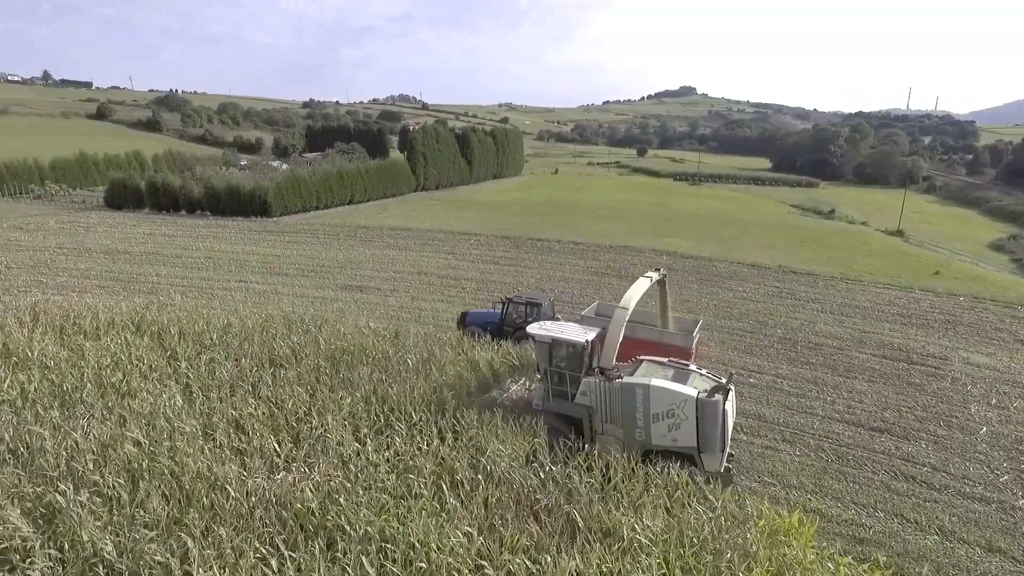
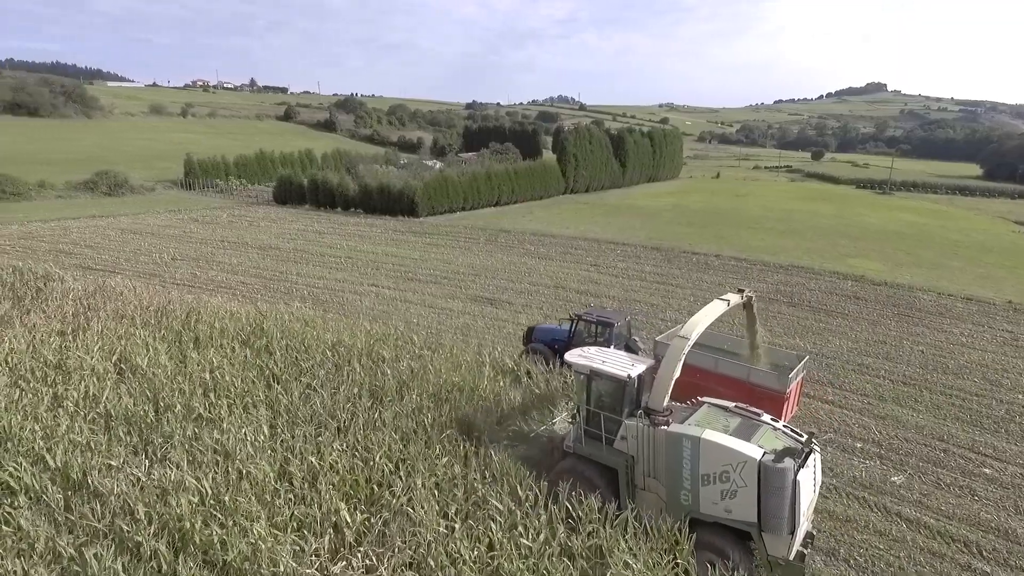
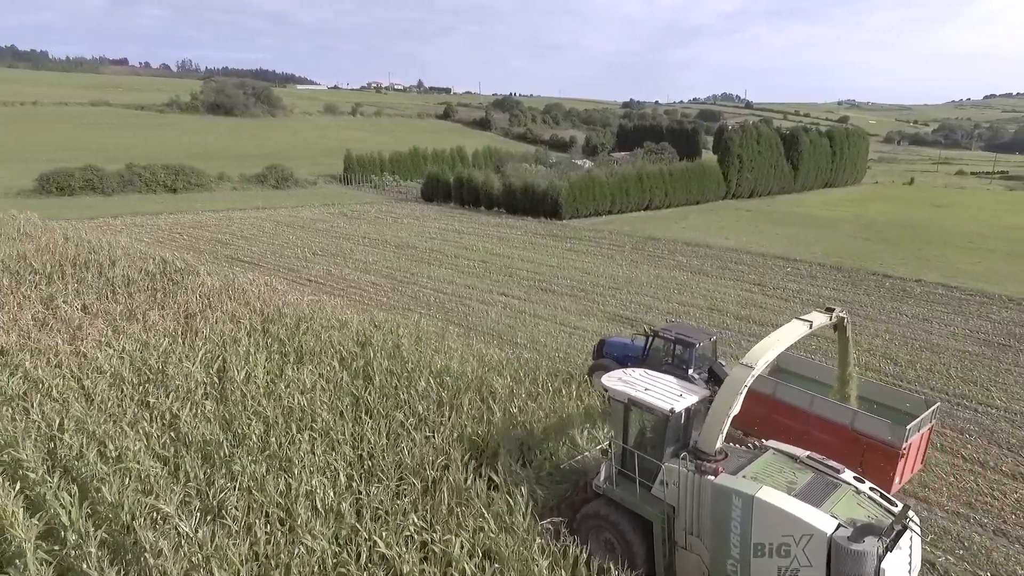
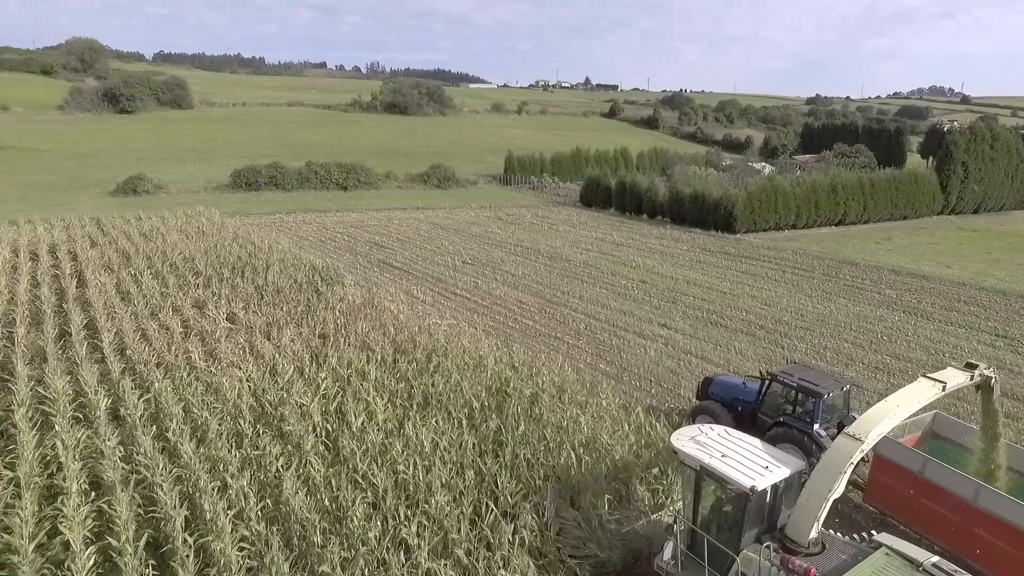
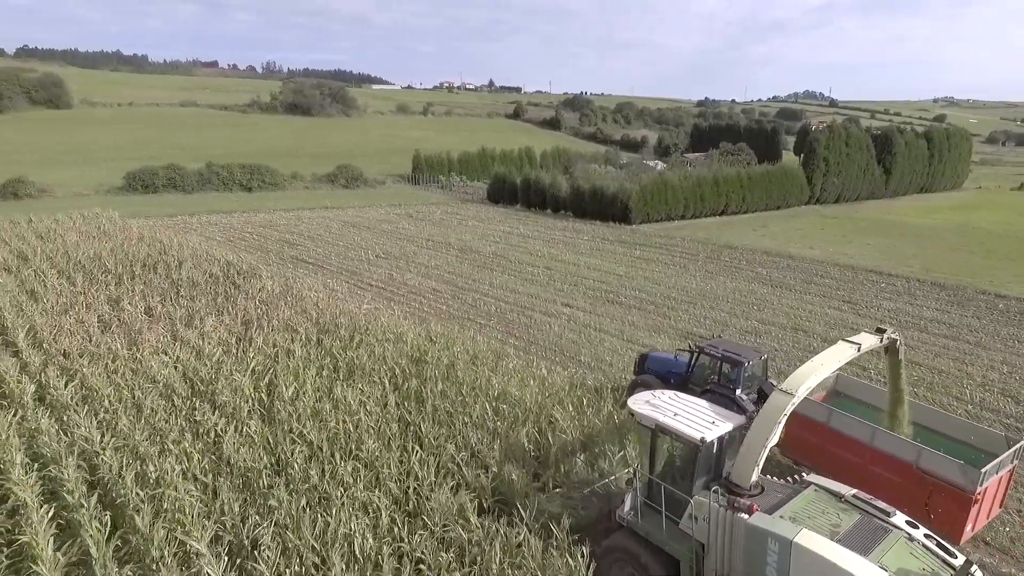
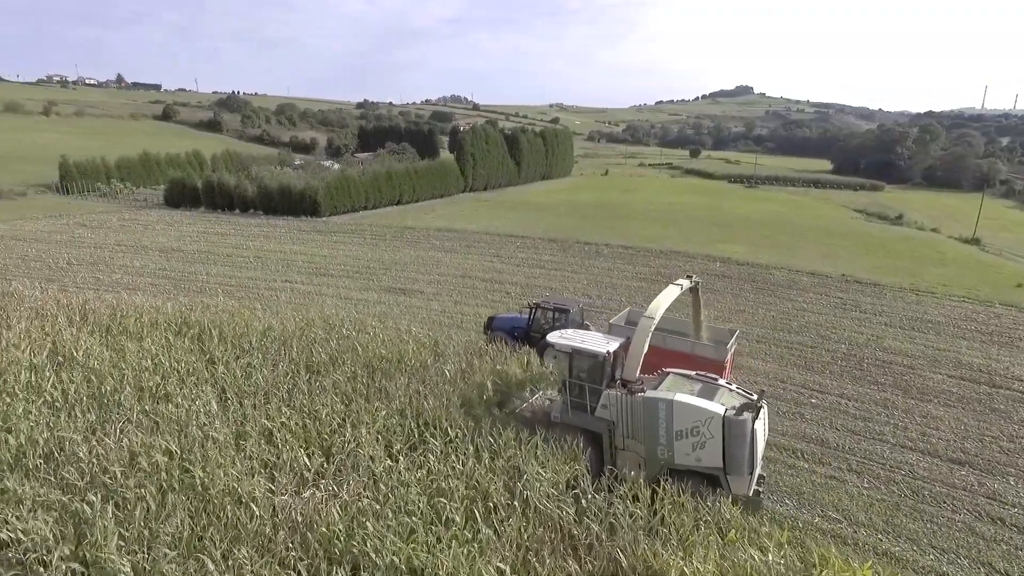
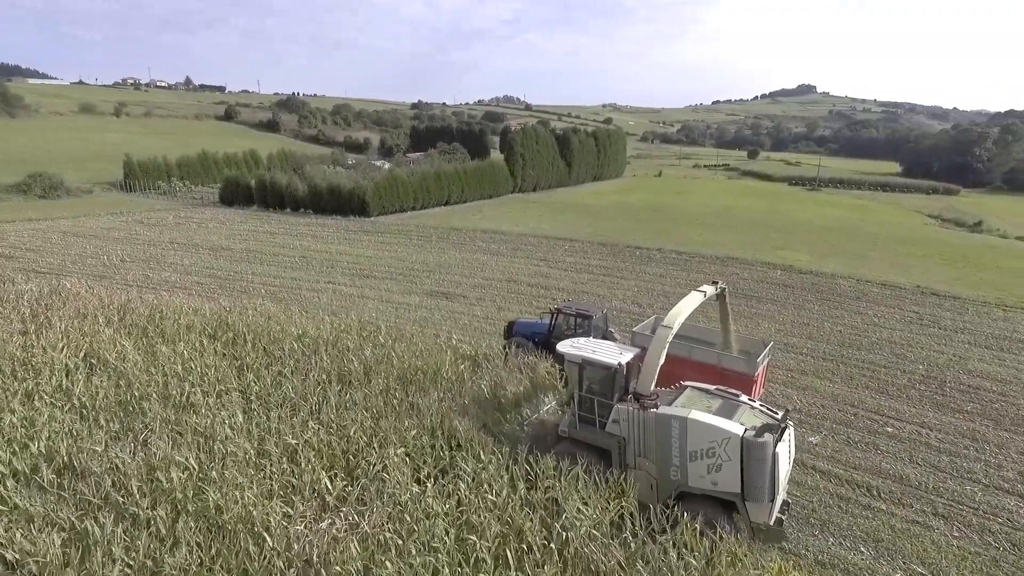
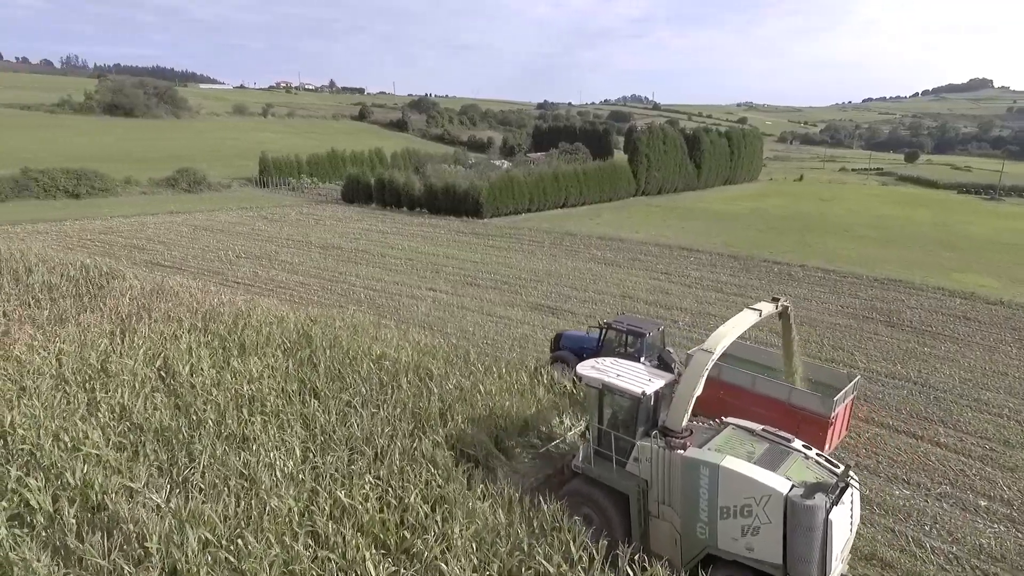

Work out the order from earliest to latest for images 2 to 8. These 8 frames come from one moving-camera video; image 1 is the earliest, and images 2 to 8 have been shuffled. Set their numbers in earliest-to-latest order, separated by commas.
6, 7, 2, 8, 3, 5, 4
